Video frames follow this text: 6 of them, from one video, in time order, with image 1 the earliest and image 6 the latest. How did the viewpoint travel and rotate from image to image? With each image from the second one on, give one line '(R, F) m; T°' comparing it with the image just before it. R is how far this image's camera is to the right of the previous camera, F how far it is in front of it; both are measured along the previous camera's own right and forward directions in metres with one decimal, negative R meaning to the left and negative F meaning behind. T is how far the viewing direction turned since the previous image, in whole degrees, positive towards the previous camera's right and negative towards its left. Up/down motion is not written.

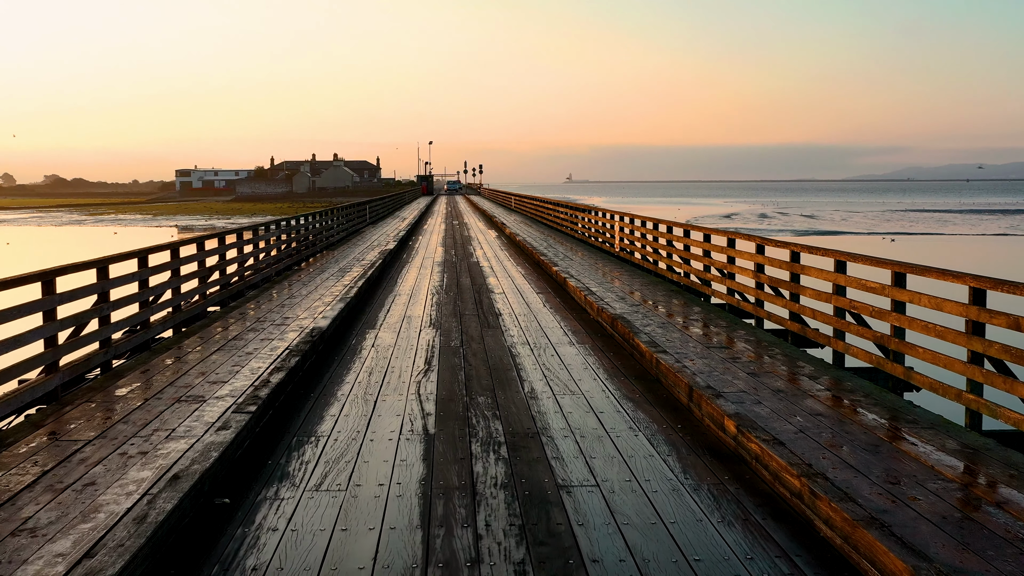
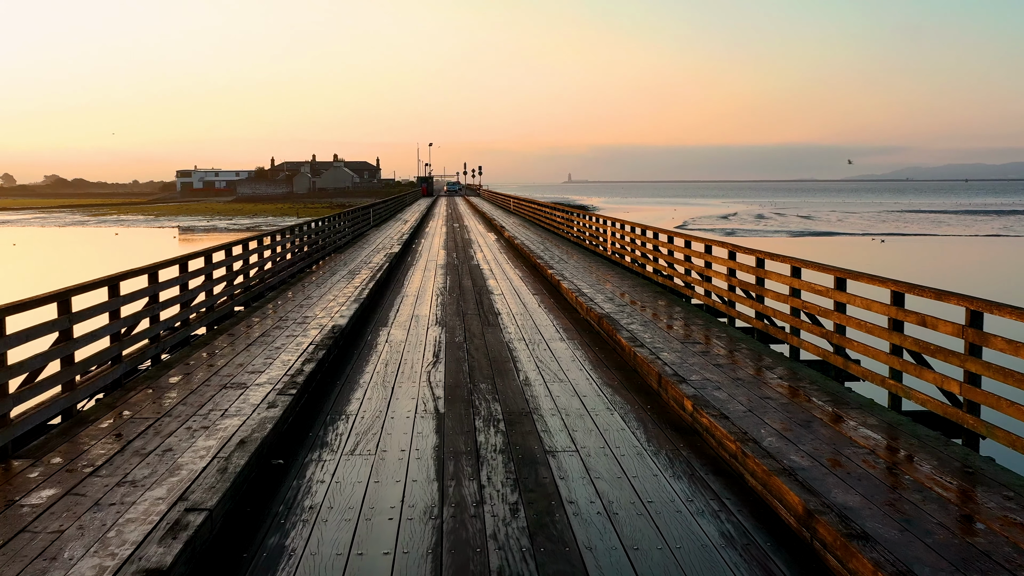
(0.0, -0.8) m; 0°
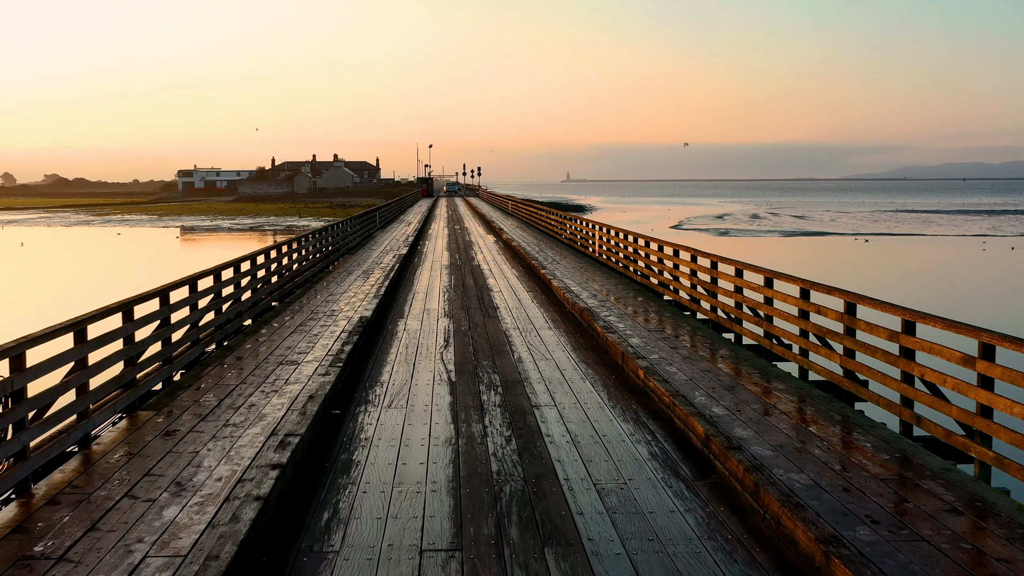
(0.0, -1.5) m; 0°
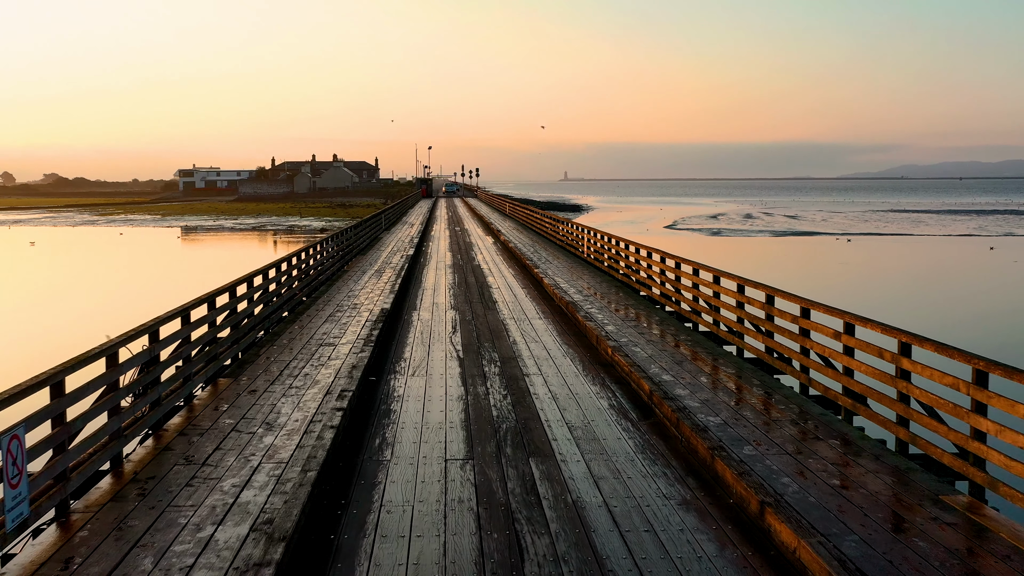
(0.0, -1.7) m; 0°
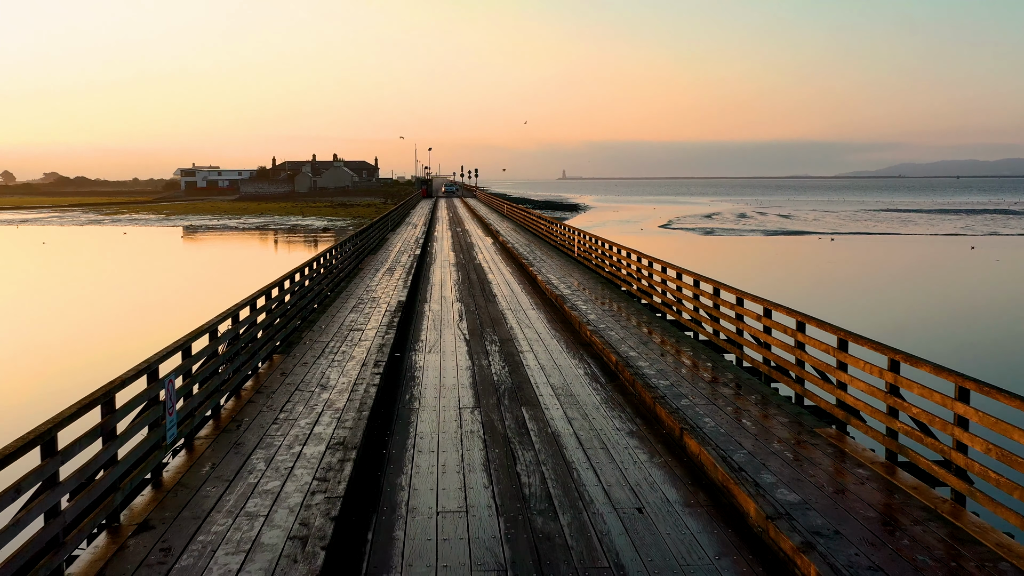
(0.0, -1.8) m; 0°
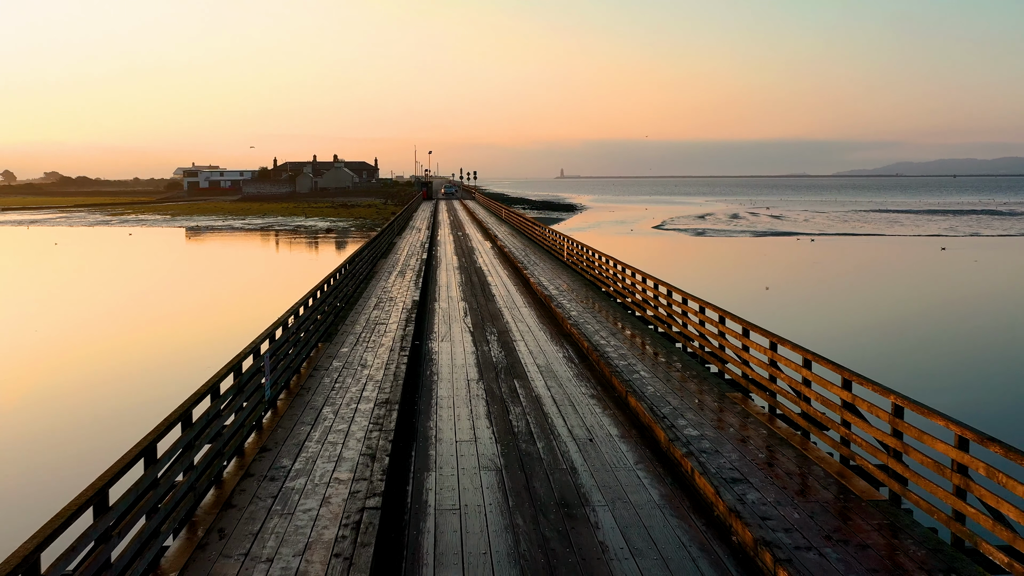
(0.0, -2.4) m; 0°
